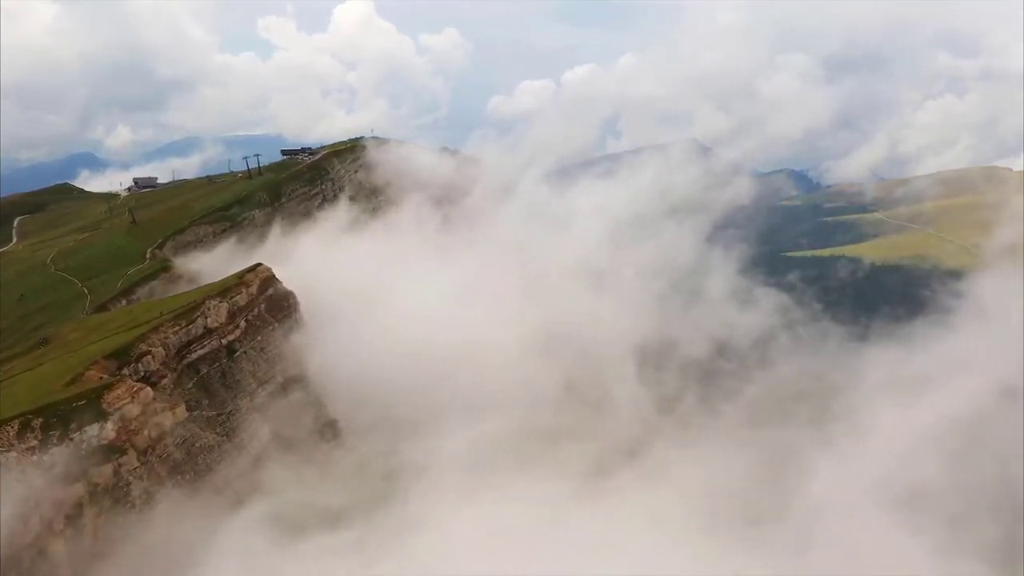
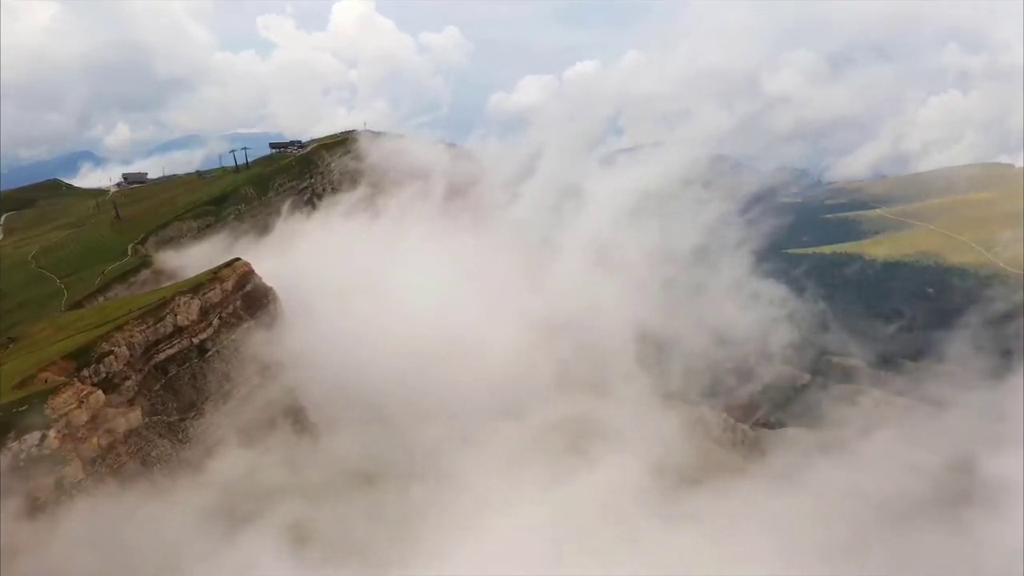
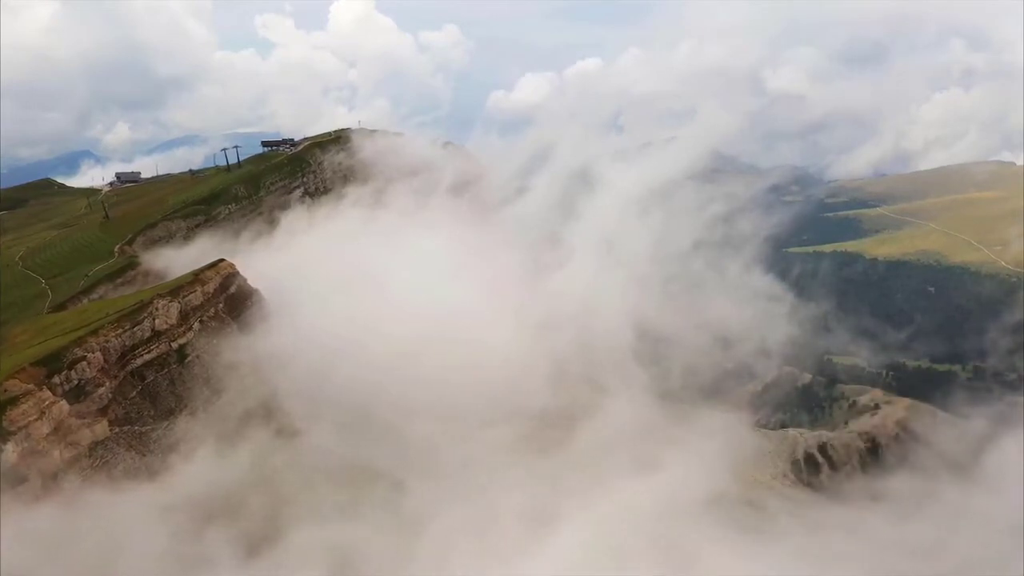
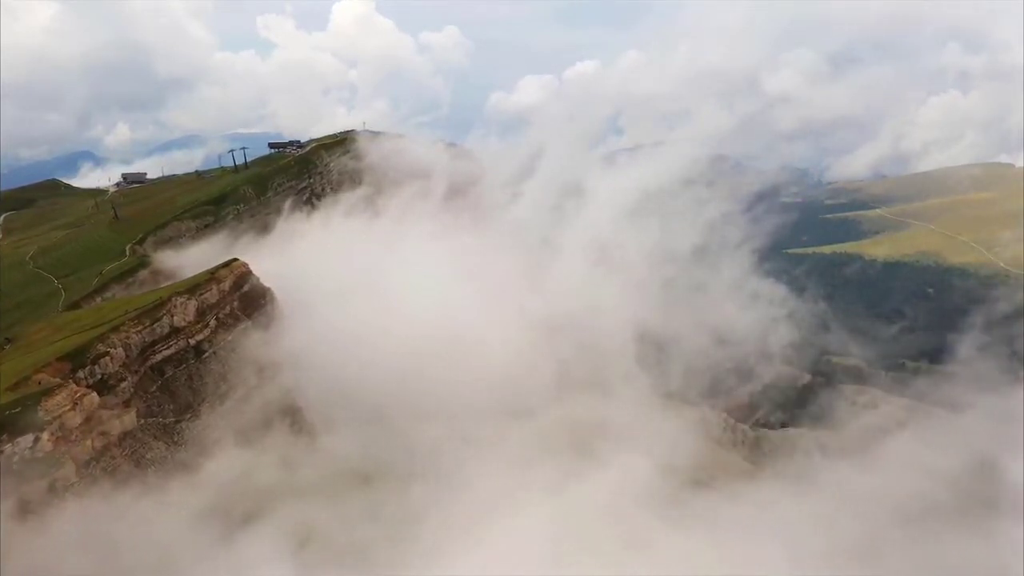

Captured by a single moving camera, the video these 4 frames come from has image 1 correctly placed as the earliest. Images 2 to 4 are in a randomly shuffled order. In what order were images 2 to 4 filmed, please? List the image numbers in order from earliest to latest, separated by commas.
2, 4, 3
